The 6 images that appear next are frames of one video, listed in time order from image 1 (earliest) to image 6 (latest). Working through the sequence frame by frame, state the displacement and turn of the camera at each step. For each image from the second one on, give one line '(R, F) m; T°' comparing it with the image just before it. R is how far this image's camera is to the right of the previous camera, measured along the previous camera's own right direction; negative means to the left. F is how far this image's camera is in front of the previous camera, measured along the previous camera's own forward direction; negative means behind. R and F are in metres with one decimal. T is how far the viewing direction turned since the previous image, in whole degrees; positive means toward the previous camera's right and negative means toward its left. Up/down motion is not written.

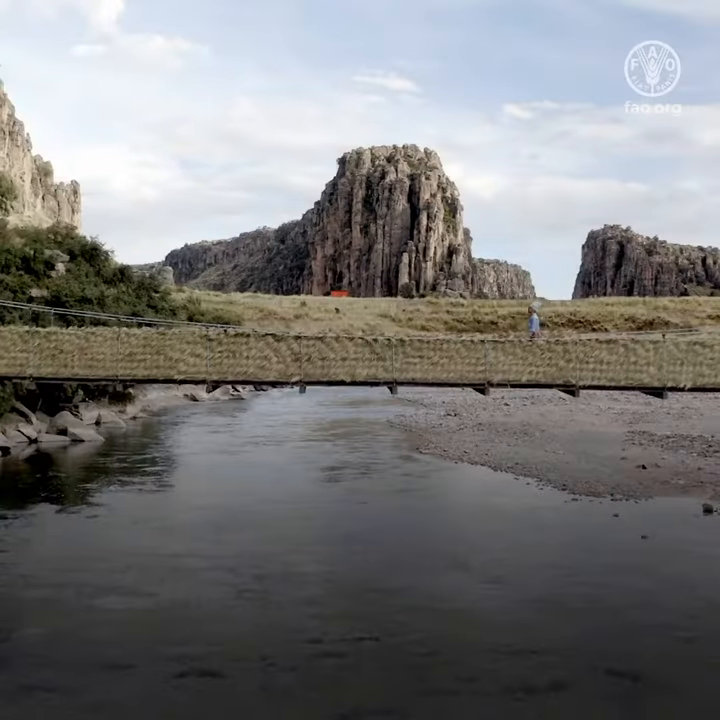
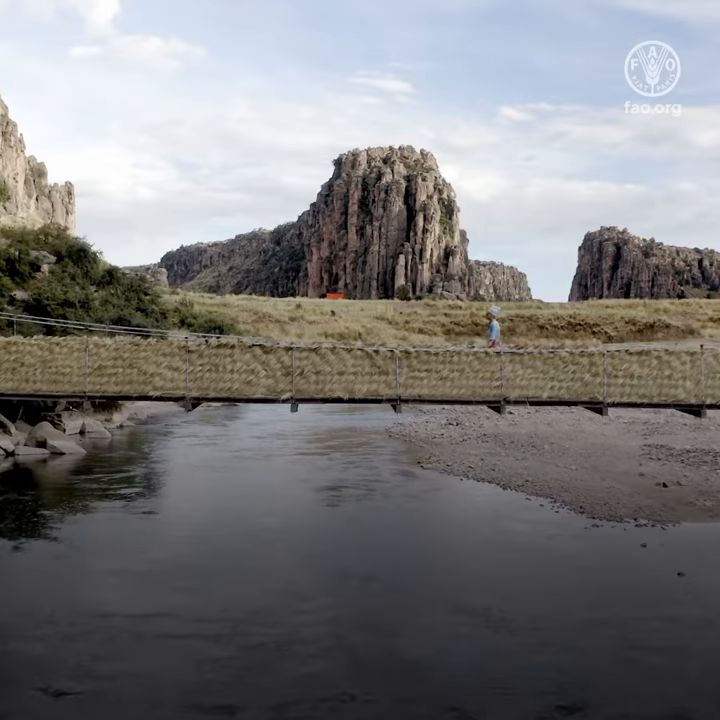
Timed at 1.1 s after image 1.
(-0.1, +1.5) m; 0°
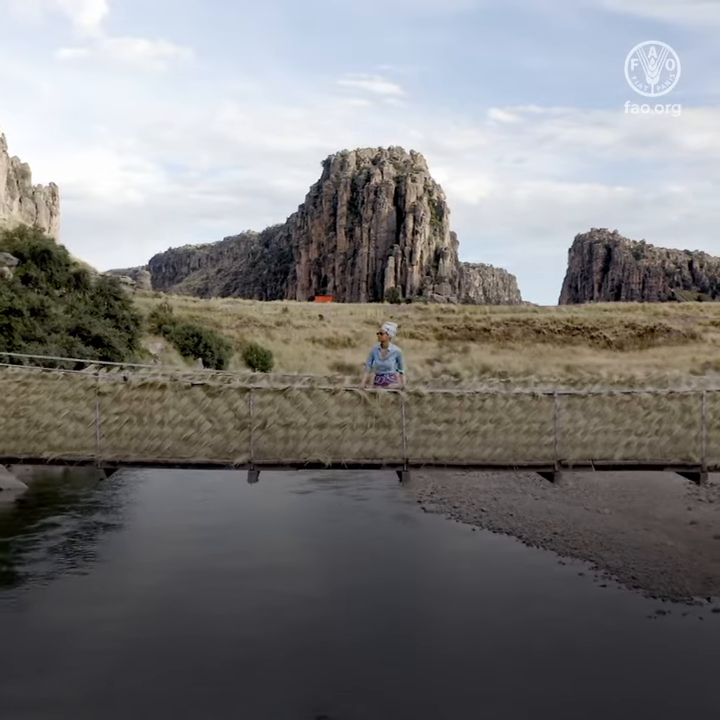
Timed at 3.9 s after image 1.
(0.0, +3.5) m; +1°
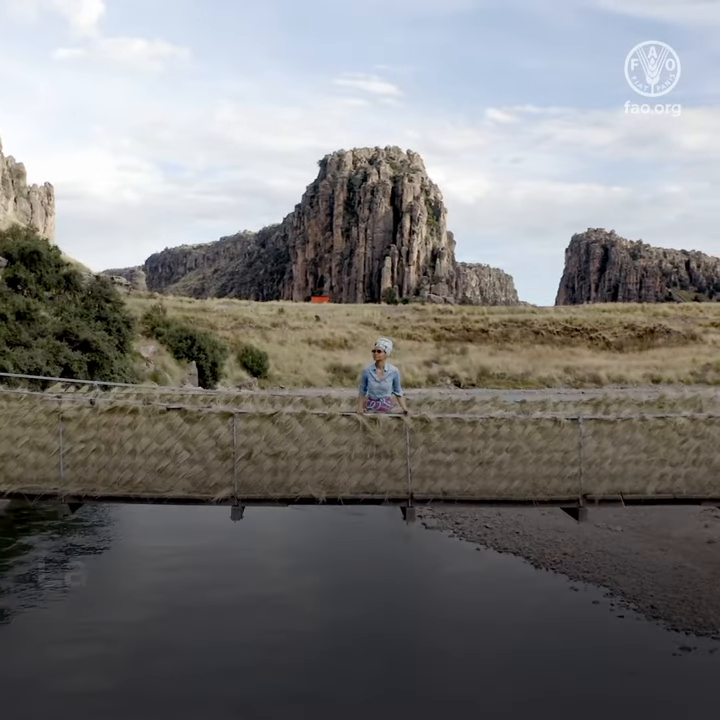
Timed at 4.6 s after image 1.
(0.0, +0.9) m; 0°
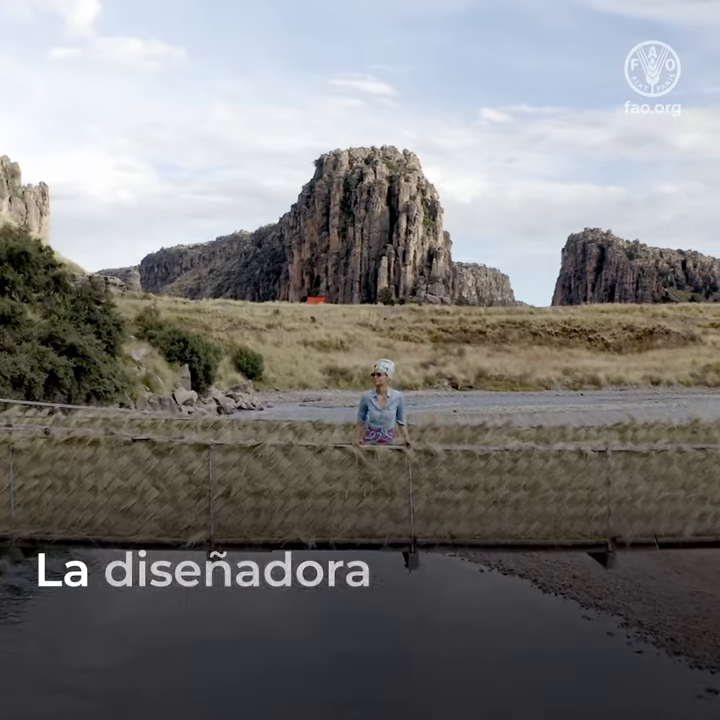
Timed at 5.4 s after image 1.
(0.0, +0.9) m; 0°
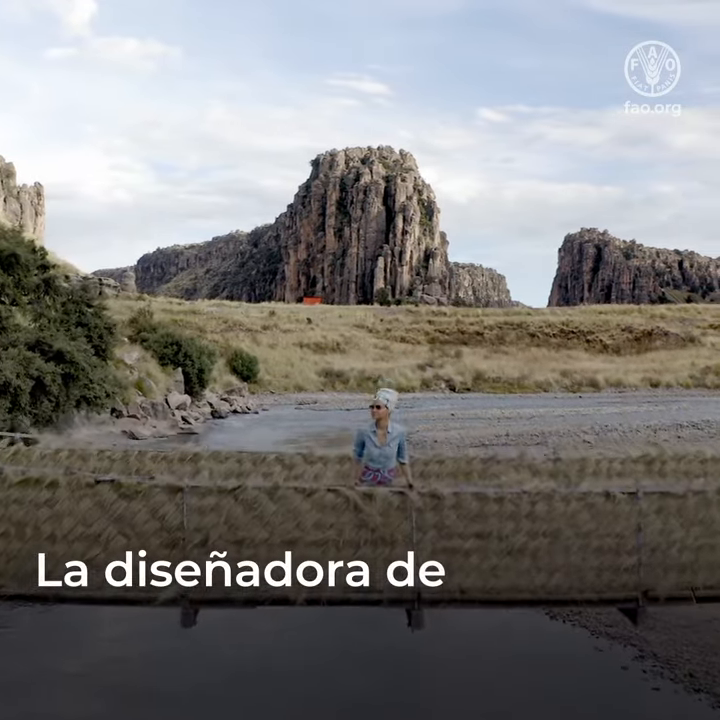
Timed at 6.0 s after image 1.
(0.0, +0.7) m; 0°
